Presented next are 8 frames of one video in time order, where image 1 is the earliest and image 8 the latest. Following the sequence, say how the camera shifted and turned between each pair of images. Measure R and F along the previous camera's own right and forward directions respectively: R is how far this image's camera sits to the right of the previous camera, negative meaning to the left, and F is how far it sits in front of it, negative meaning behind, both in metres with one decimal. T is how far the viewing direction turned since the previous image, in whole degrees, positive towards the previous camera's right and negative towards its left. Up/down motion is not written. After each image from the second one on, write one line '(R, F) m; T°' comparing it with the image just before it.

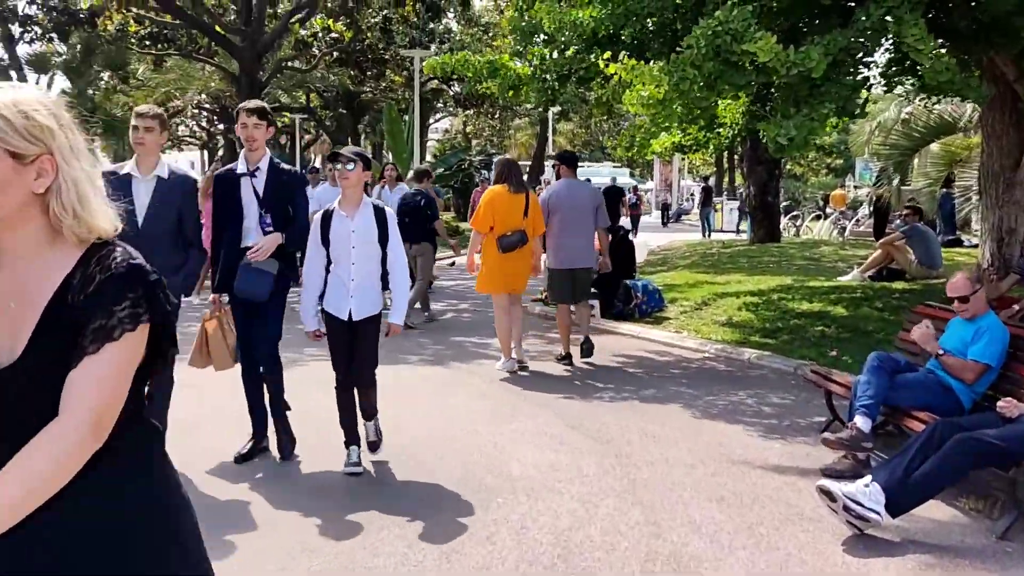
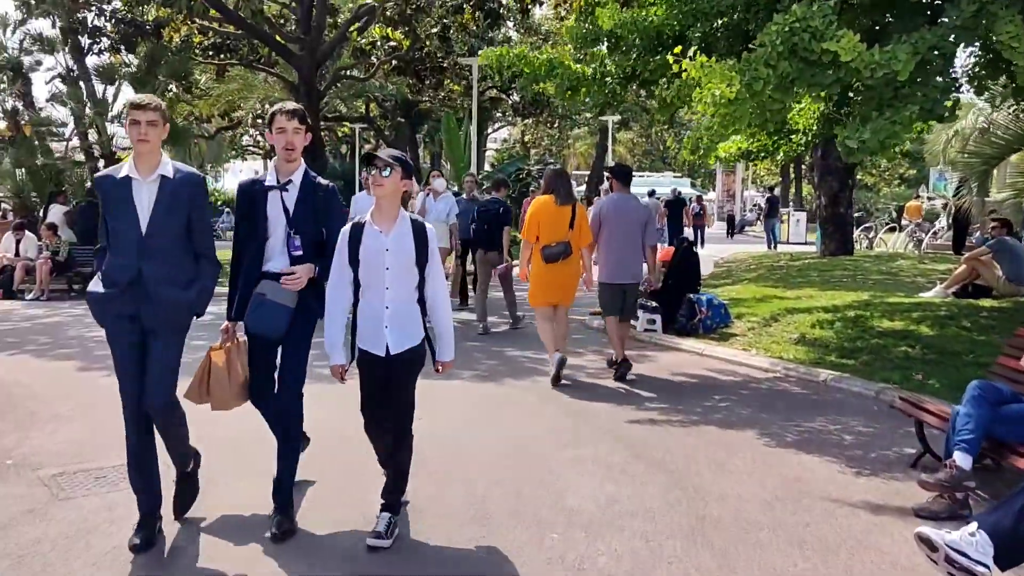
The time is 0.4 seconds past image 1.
(0.0, +0.4) m; -4°
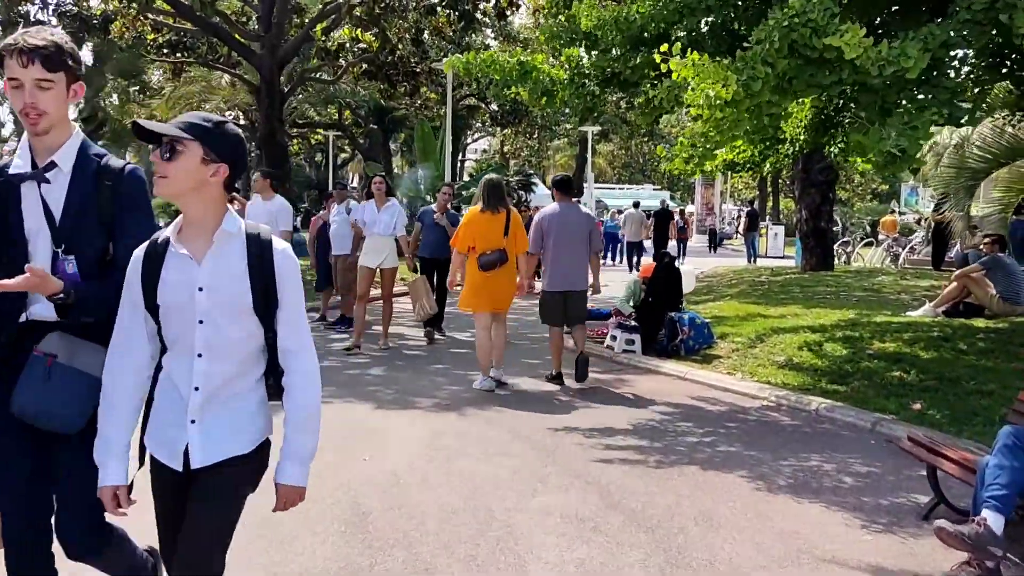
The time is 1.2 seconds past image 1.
(+0.1, +0.8) m; +1°
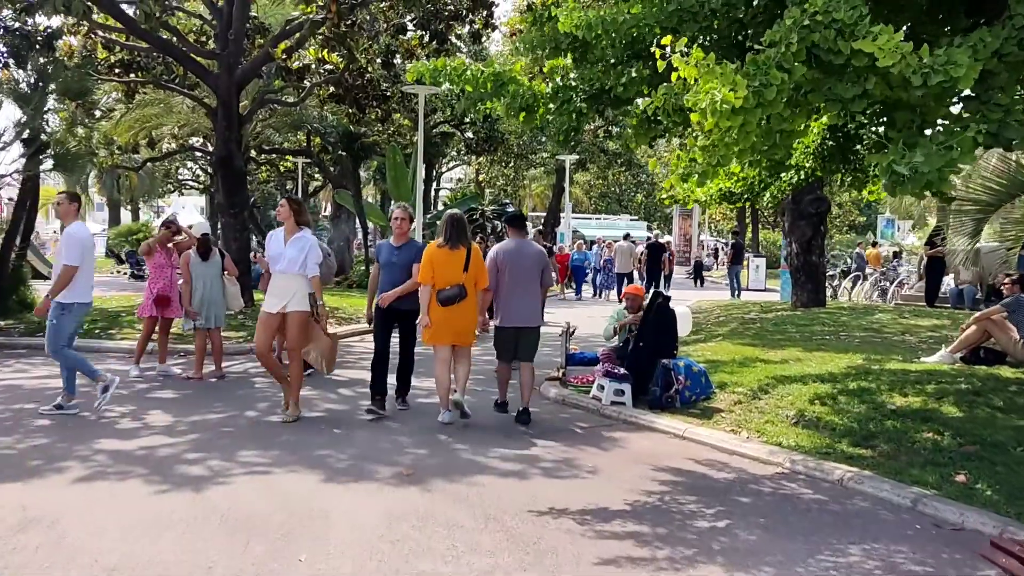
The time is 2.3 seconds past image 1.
(0.0, +1.2) m; +2°
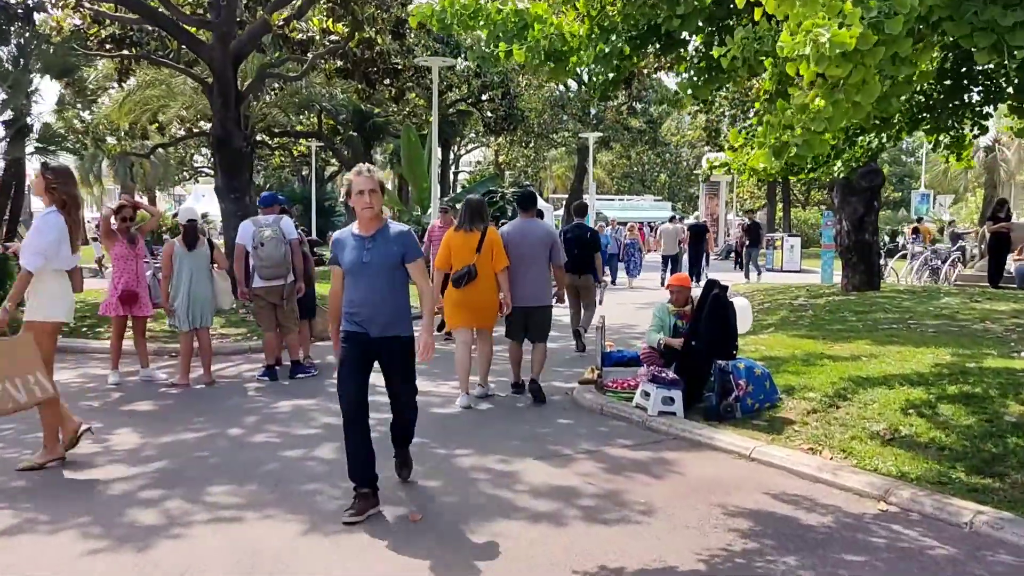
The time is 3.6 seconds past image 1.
(-0.1, +1.4) m; -1°
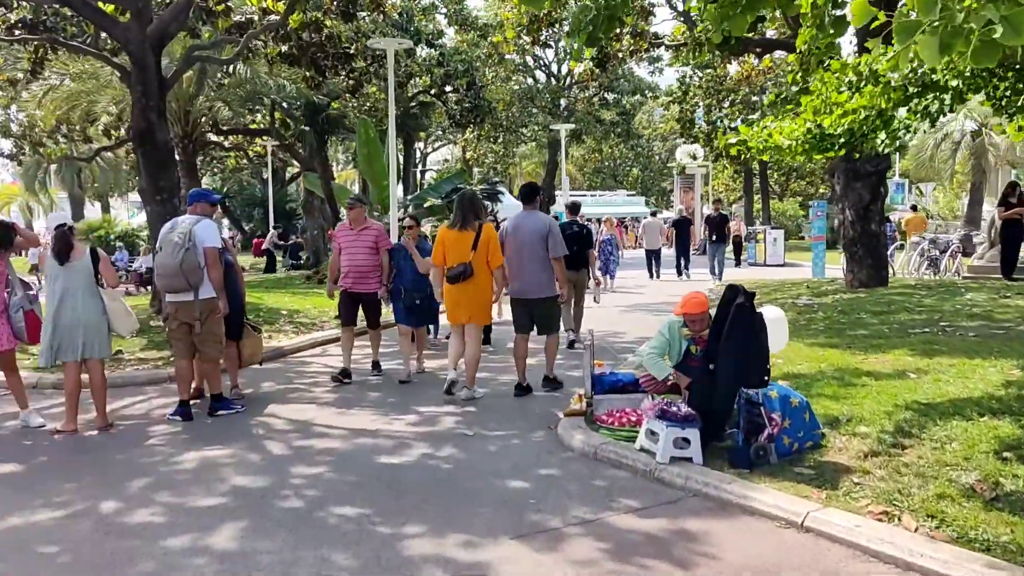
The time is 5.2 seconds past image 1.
(+0.1, +1.8) m; +2°
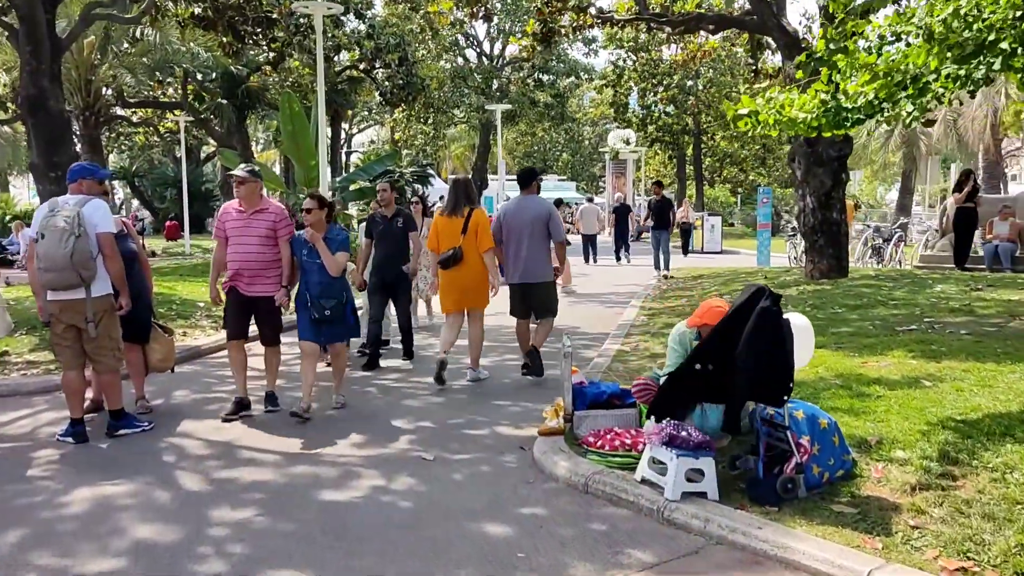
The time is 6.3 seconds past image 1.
(-0.3, +1.1) m; +5°
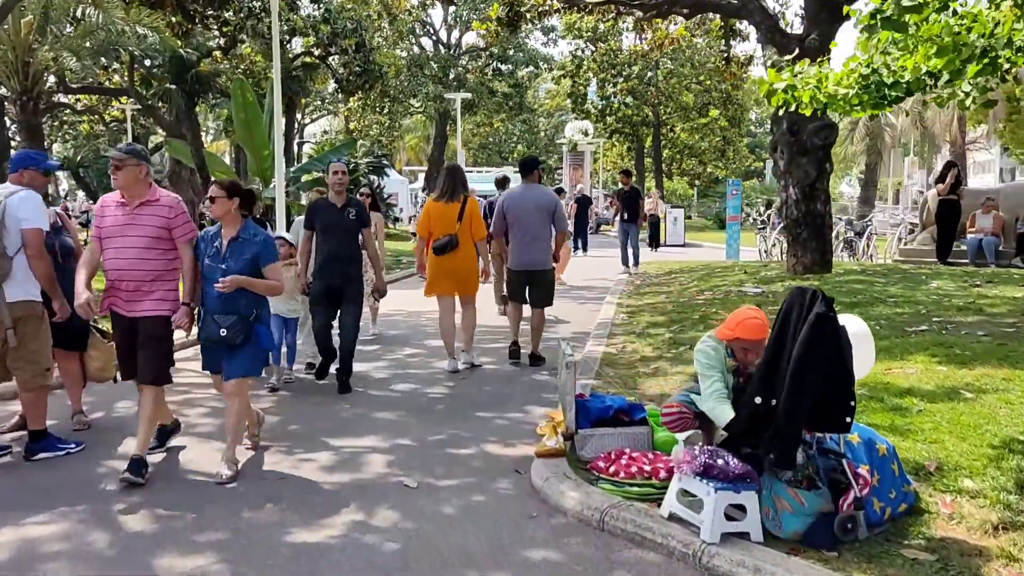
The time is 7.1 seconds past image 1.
(-0.3, +0.9) m; +3°
